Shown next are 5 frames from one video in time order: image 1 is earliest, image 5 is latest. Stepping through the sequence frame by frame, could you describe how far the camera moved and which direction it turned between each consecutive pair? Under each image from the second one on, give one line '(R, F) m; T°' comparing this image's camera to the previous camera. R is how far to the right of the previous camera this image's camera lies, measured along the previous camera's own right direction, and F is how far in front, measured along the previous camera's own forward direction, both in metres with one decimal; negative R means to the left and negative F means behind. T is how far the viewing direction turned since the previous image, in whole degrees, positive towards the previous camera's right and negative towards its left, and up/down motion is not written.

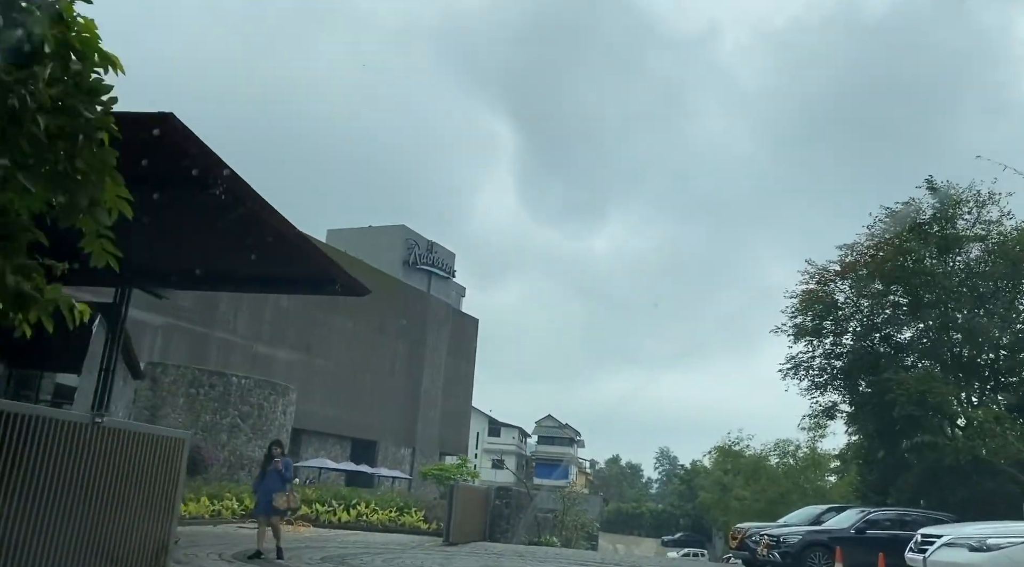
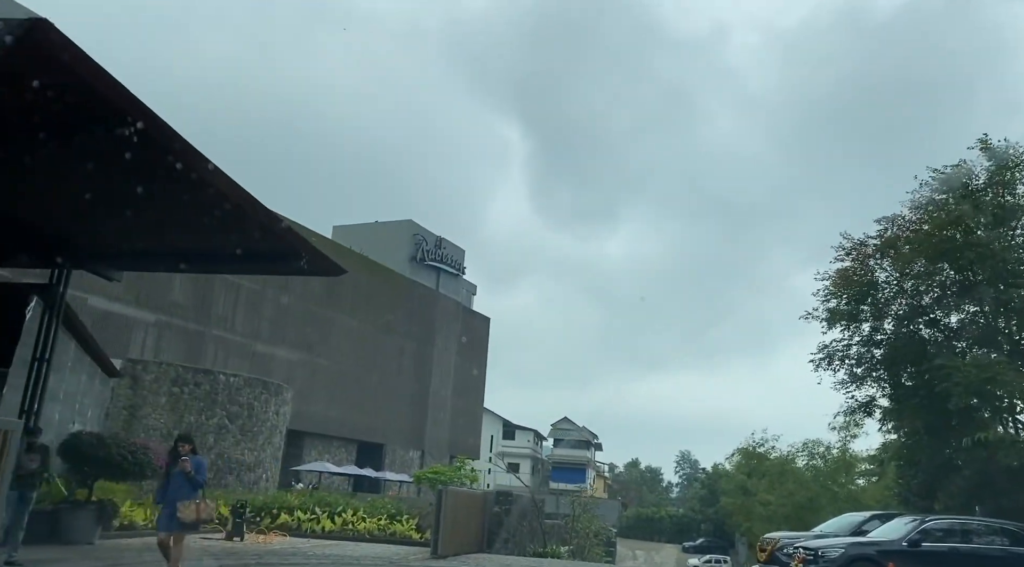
(+0.4, +2.2) m; -1°
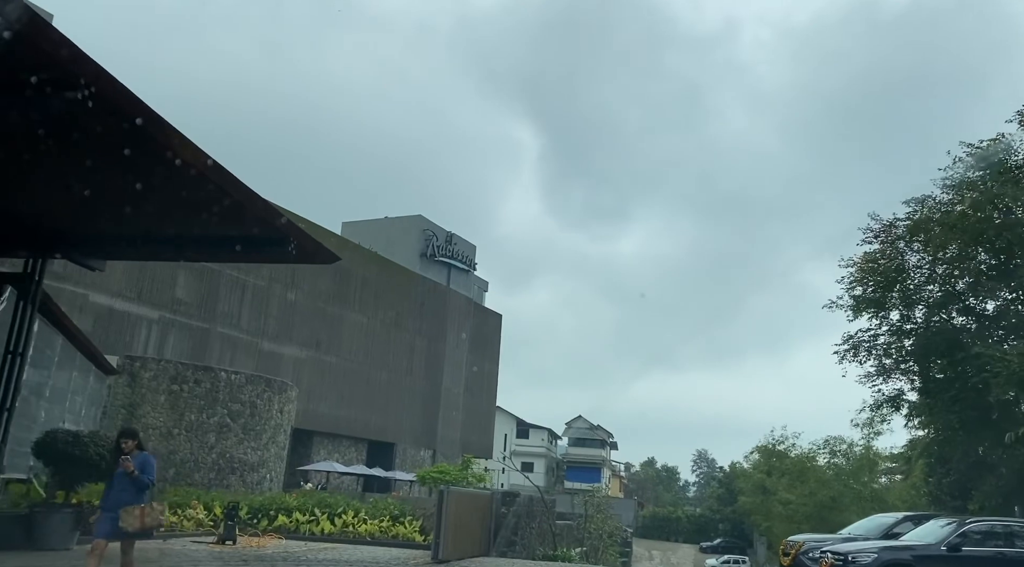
(+0.2, +1.0) m; -1°
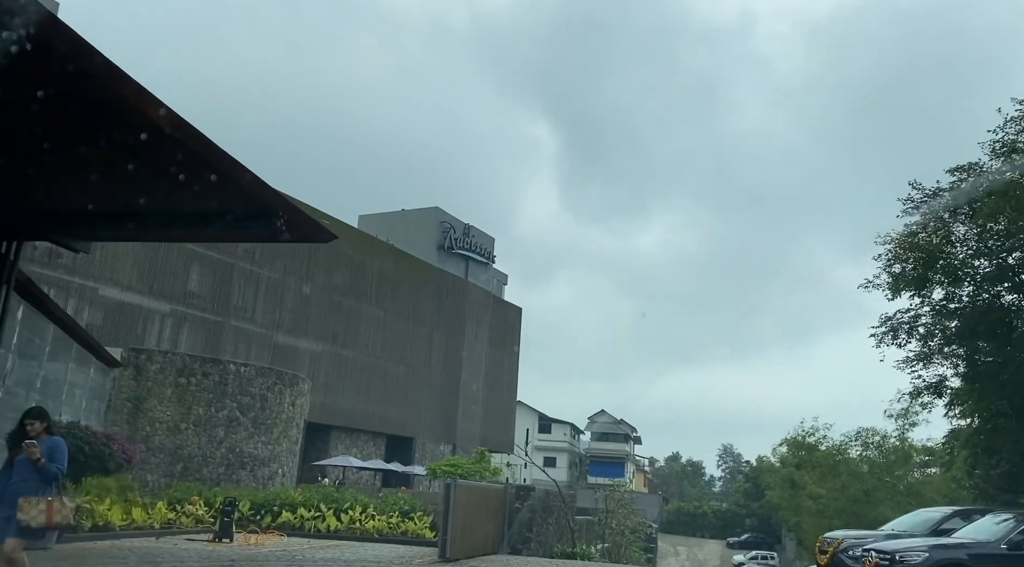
(+0.2, +1.1) m; -1°
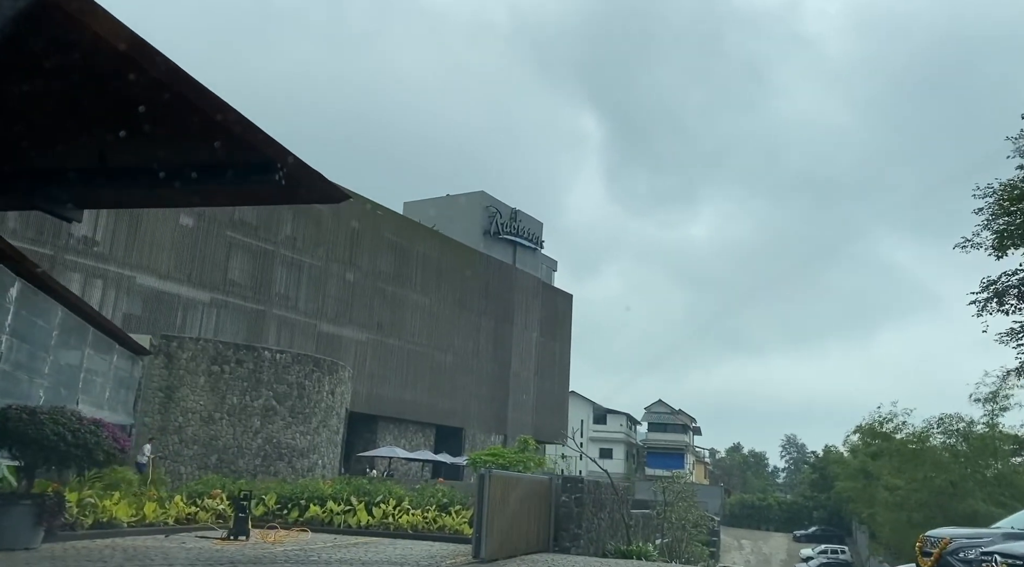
(+0.2, +1.8) m; -3°
